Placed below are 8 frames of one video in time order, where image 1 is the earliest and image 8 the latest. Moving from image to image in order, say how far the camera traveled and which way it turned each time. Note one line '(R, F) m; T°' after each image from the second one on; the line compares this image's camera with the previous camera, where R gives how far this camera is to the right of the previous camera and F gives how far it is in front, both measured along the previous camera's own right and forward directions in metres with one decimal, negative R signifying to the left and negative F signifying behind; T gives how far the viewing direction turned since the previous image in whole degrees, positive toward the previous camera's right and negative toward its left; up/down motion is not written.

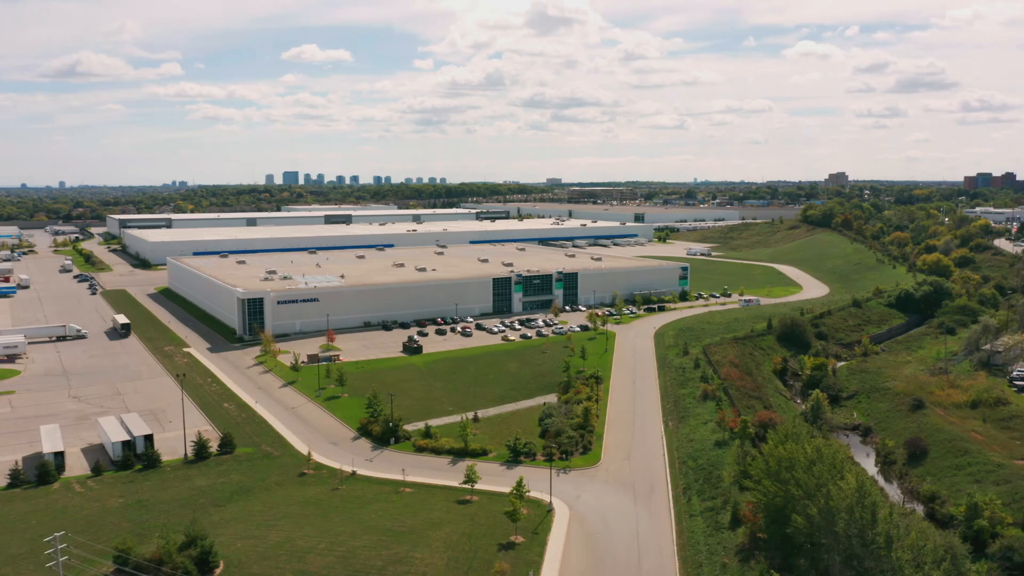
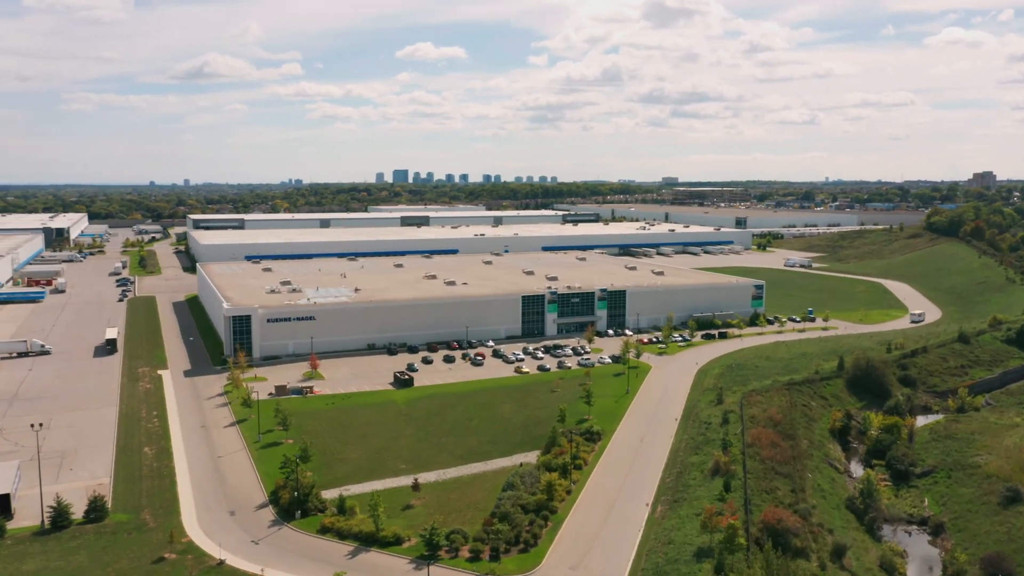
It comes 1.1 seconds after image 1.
(+3.5, +5.3) m; -8°
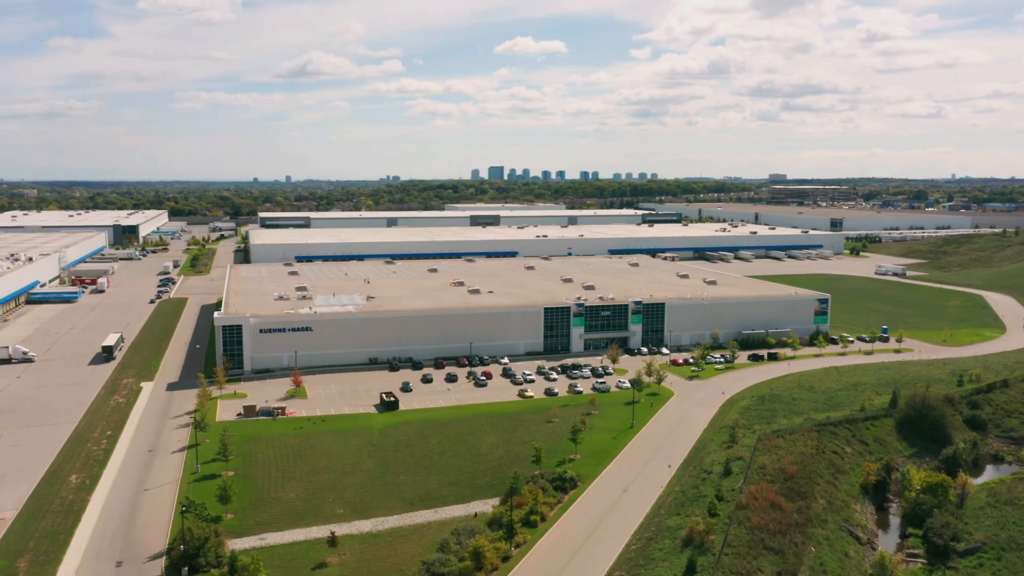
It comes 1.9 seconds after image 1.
(+3.0, +3.3) m; -7°
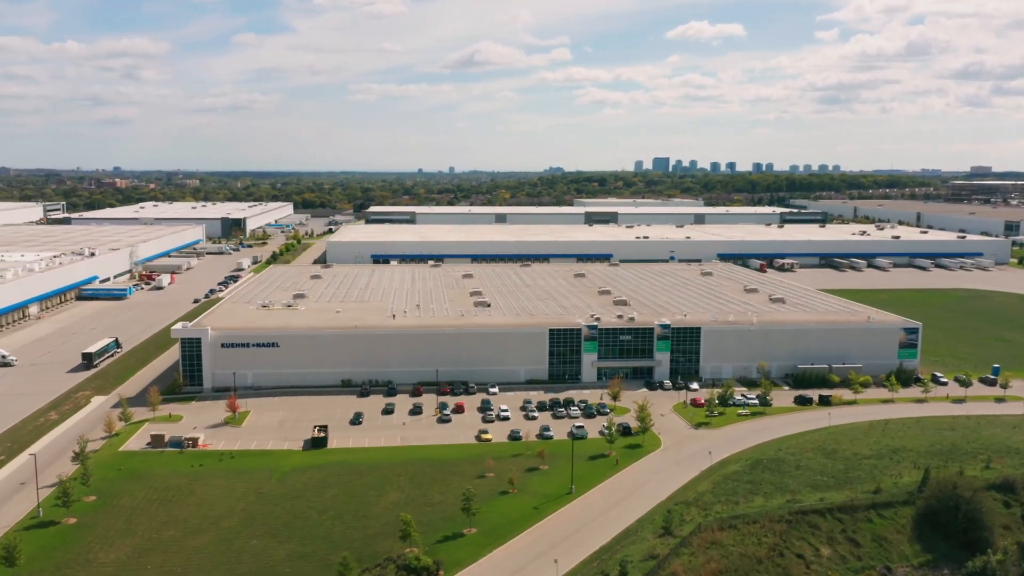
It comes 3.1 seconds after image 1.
(+5.2, +4.5) m; -12°
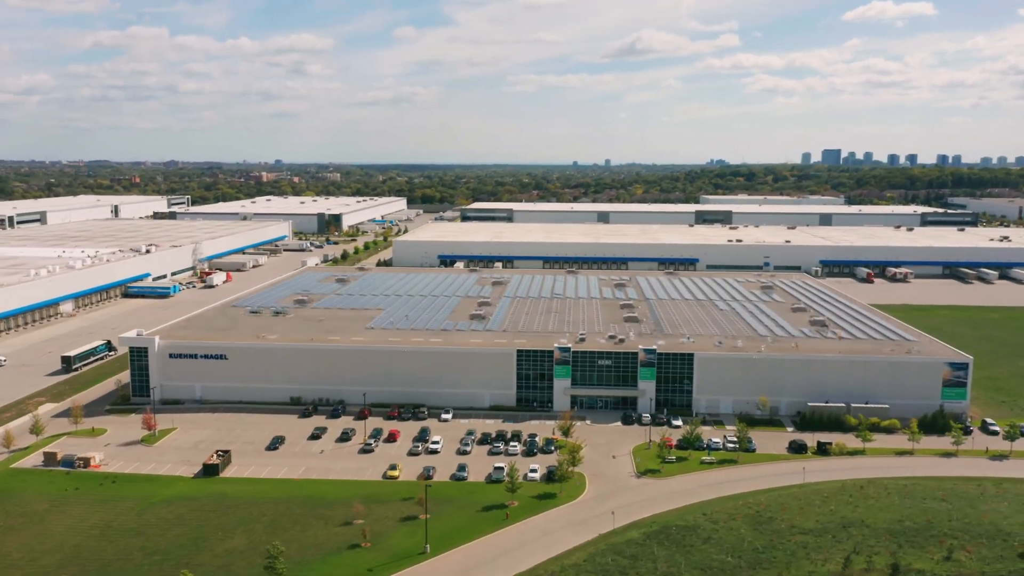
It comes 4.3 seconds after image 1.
(+5.3, +3.0) m; -11°
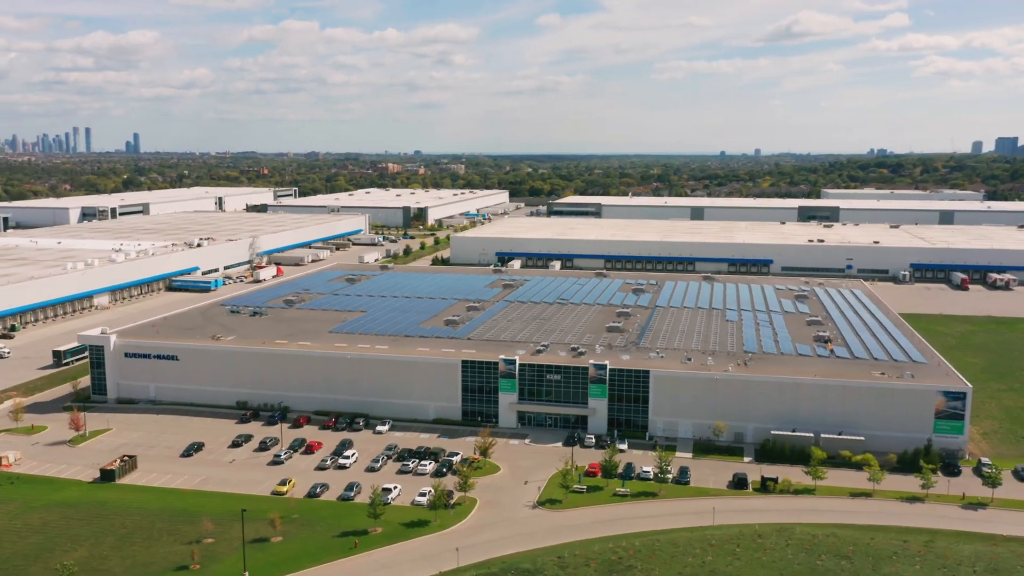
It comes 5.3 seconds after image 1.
(+5.1, +1.6) m; -10°
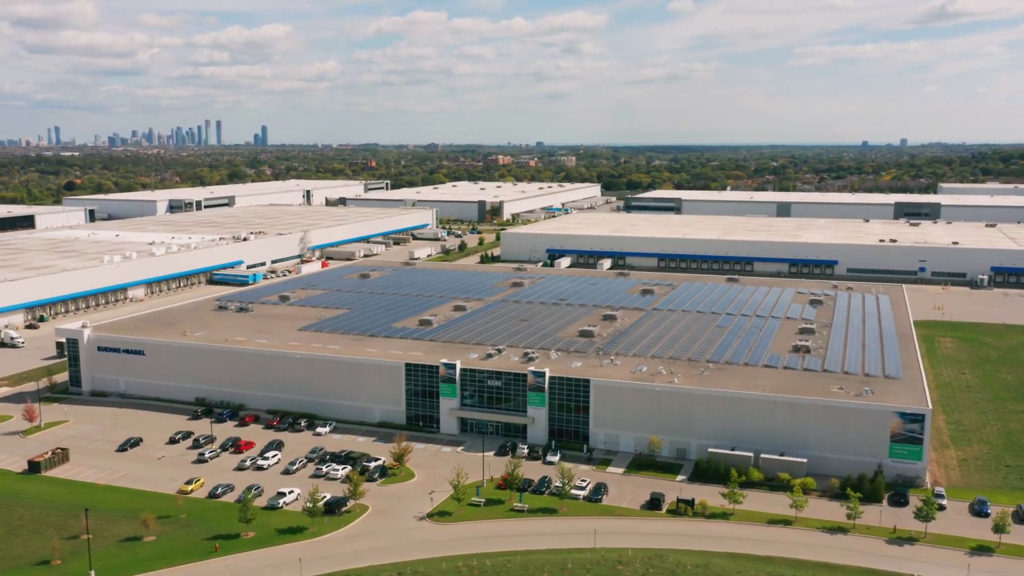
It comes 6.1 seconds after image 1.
(+4.6, +0.9) m; -9°
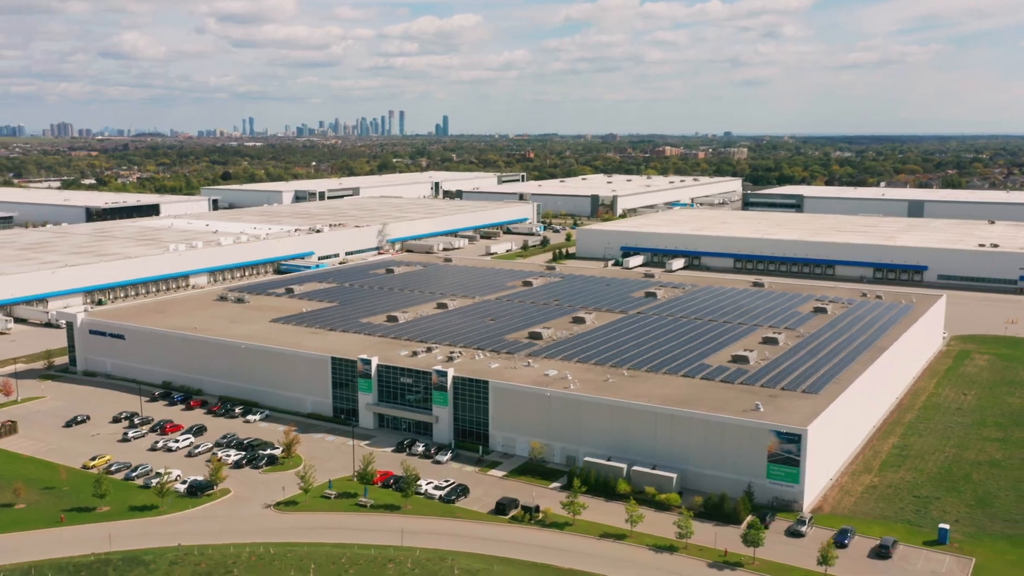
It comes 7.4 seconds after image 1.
(+6.9, +0.7) m; -13°
